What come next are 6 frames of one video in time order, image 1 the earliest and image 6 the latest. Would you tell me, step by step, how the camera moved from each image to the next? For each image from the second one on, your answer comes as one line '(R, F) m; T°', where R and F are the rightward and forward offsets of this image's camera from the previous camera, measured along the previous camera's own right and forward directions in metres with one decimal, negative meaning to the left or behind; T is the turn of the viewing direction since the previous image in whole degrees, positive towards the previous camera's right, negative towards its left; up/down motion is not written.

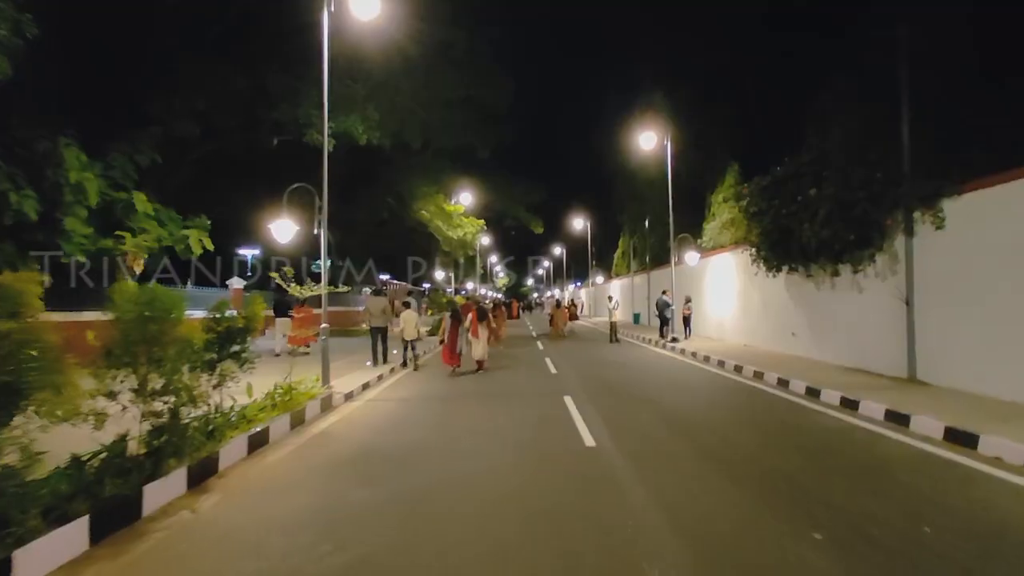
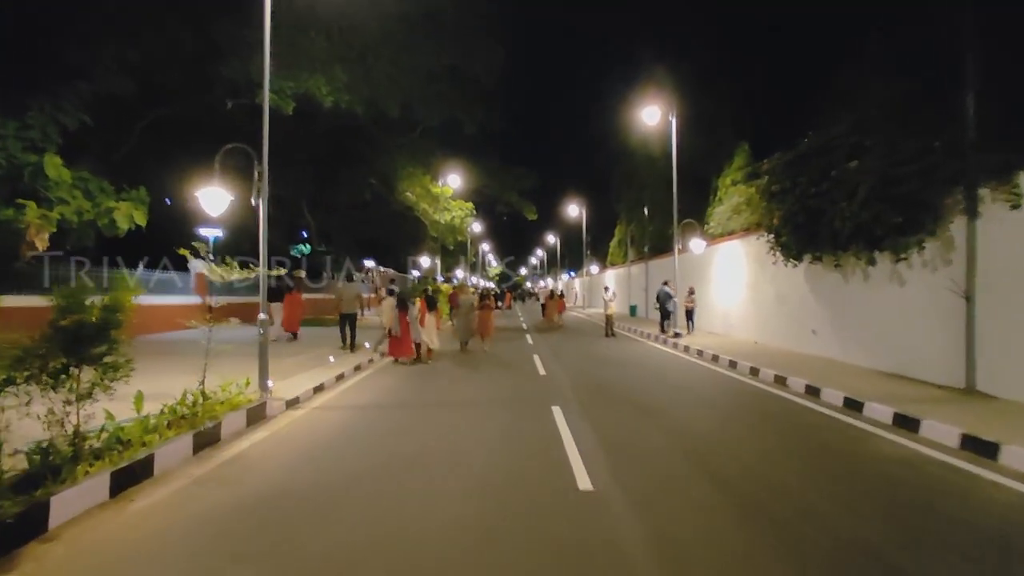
(+0.3, +2.7) m; +1°
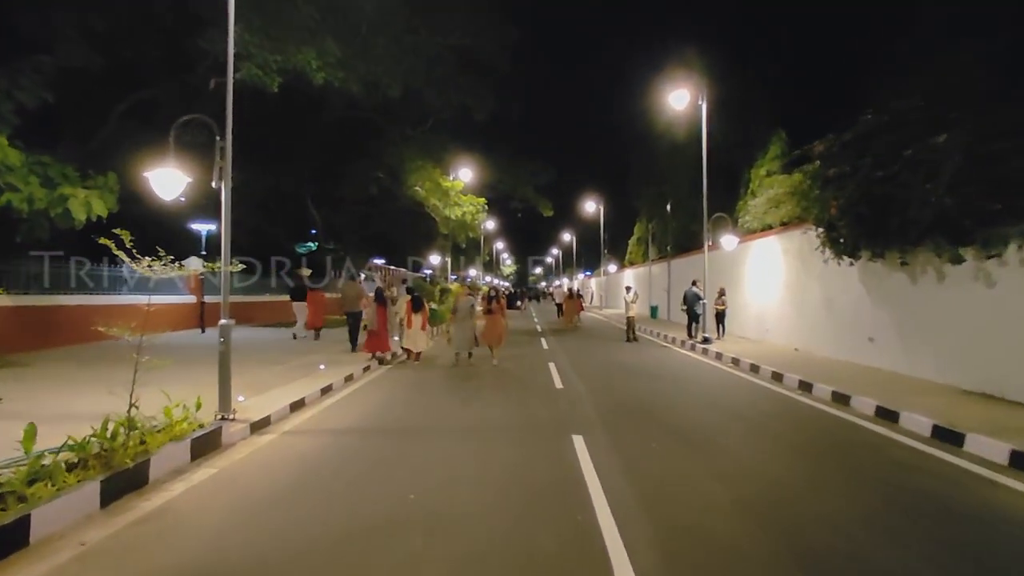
(+0.1, +2.3) m; -1°
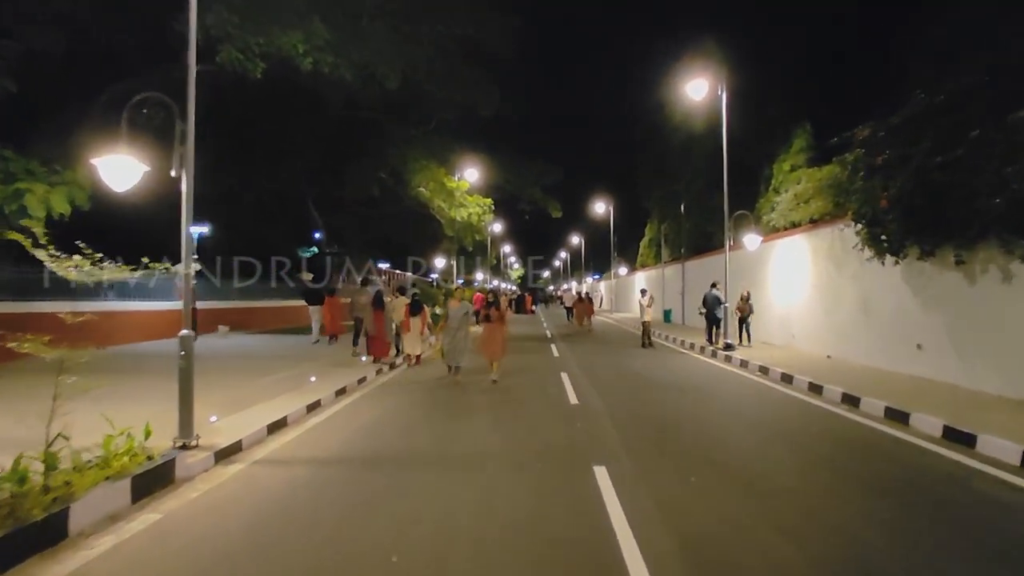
(0.0, +1.6) m; -1°
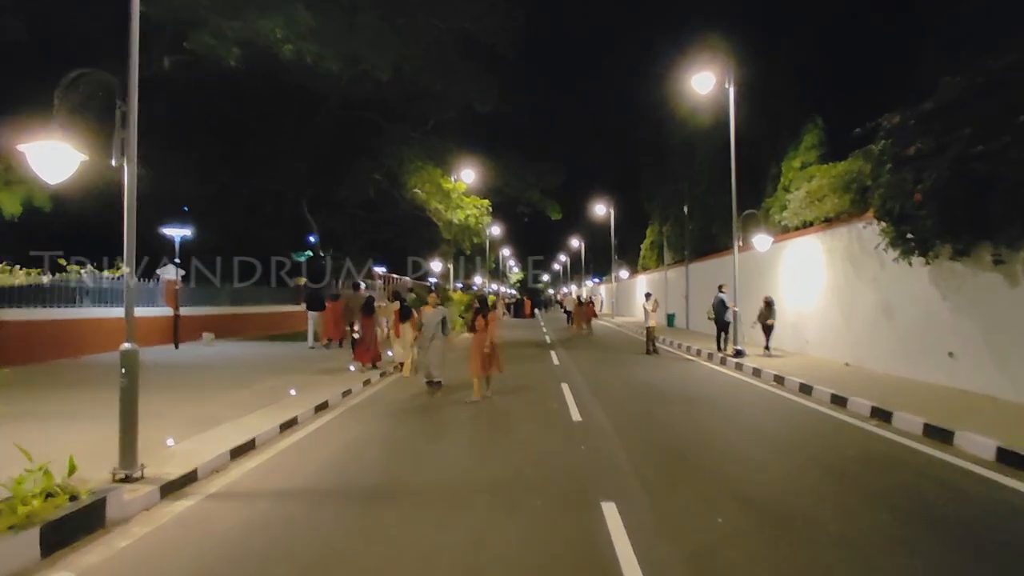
(+0.1, +1.2) m; 0°
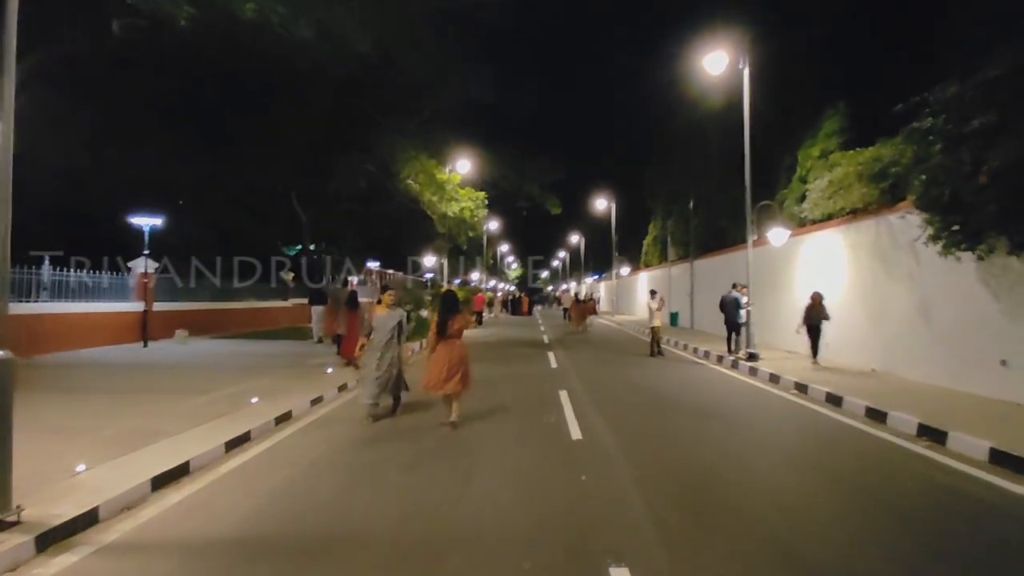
(+0.2, +1.8) m; 0°
